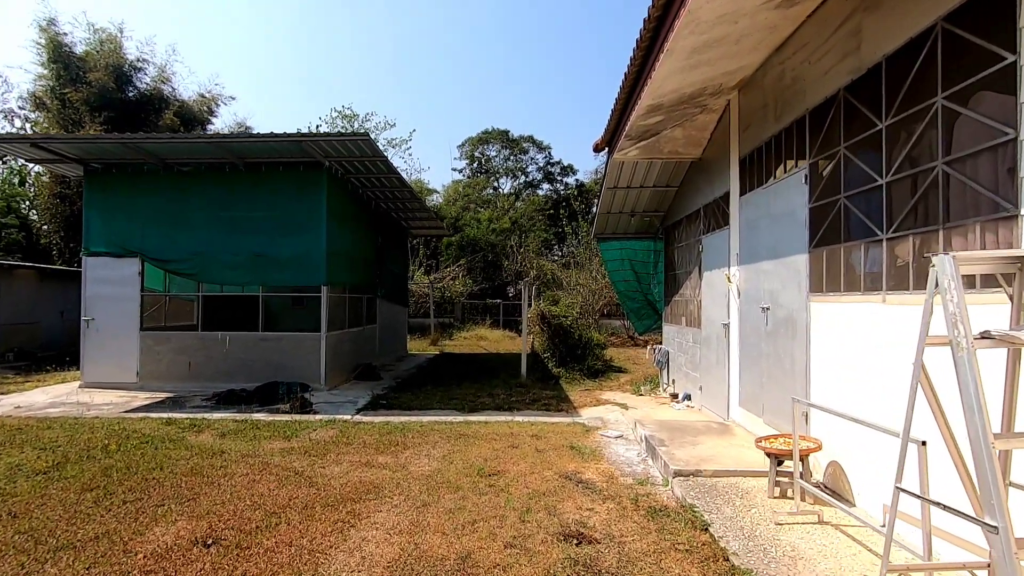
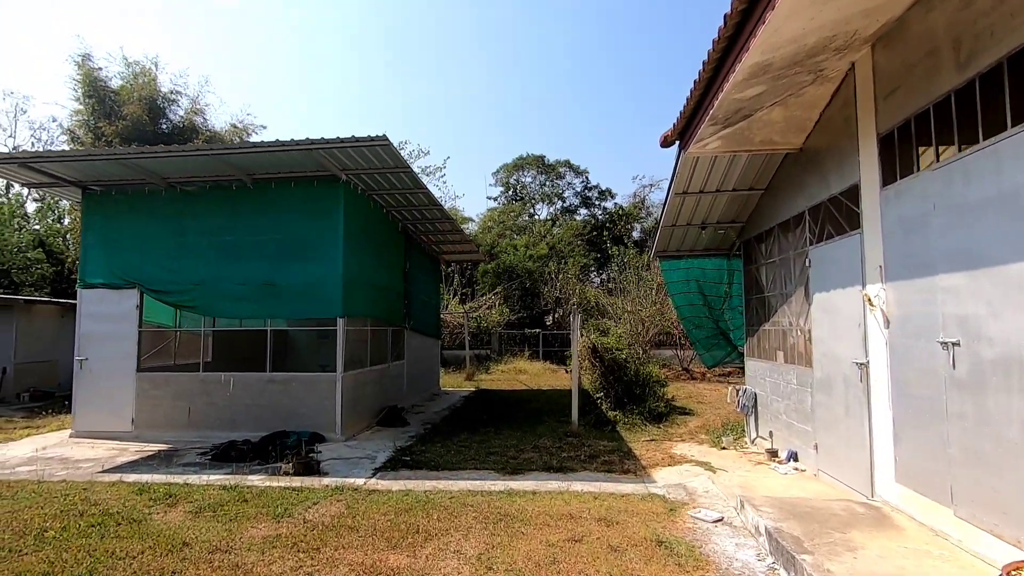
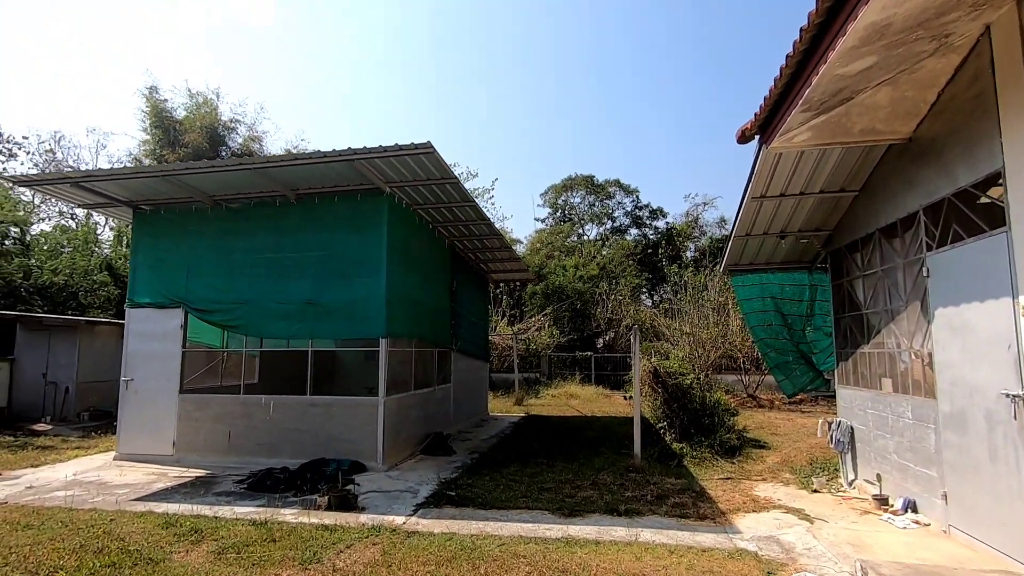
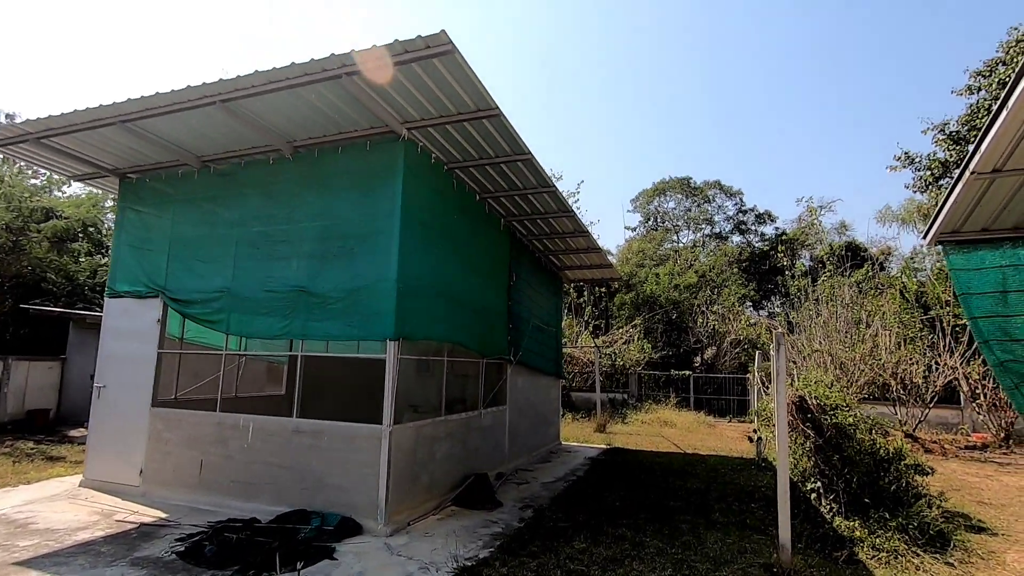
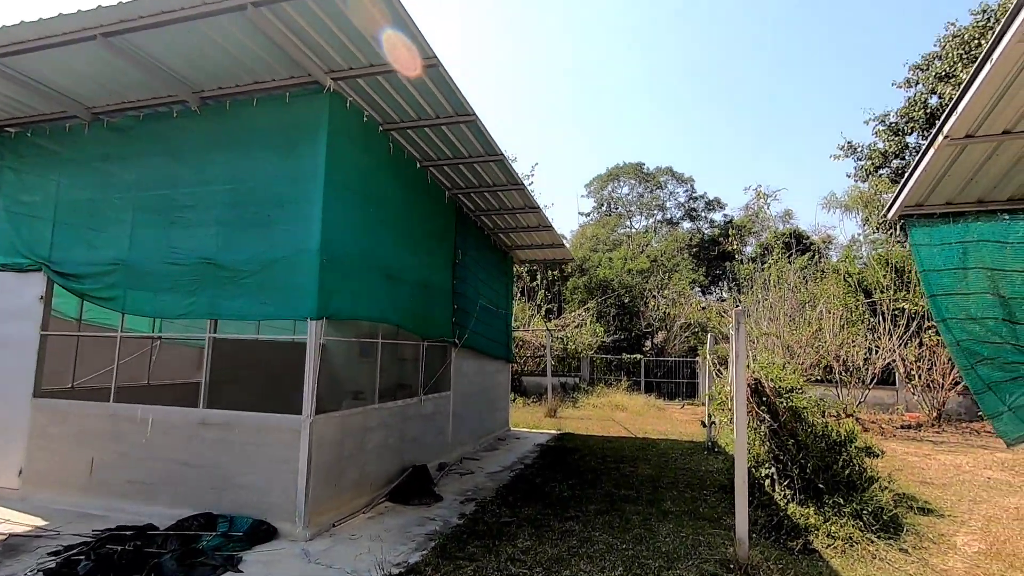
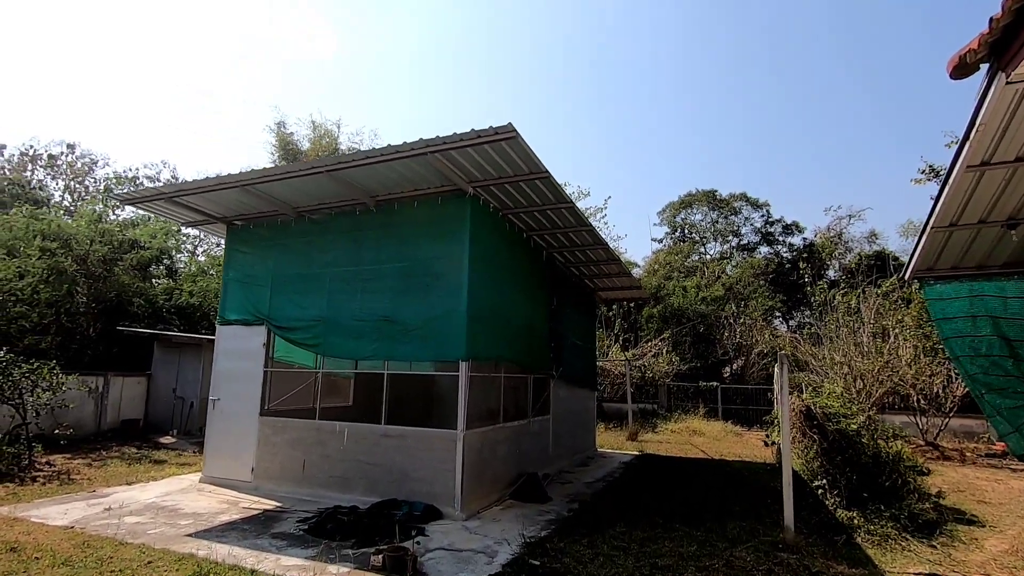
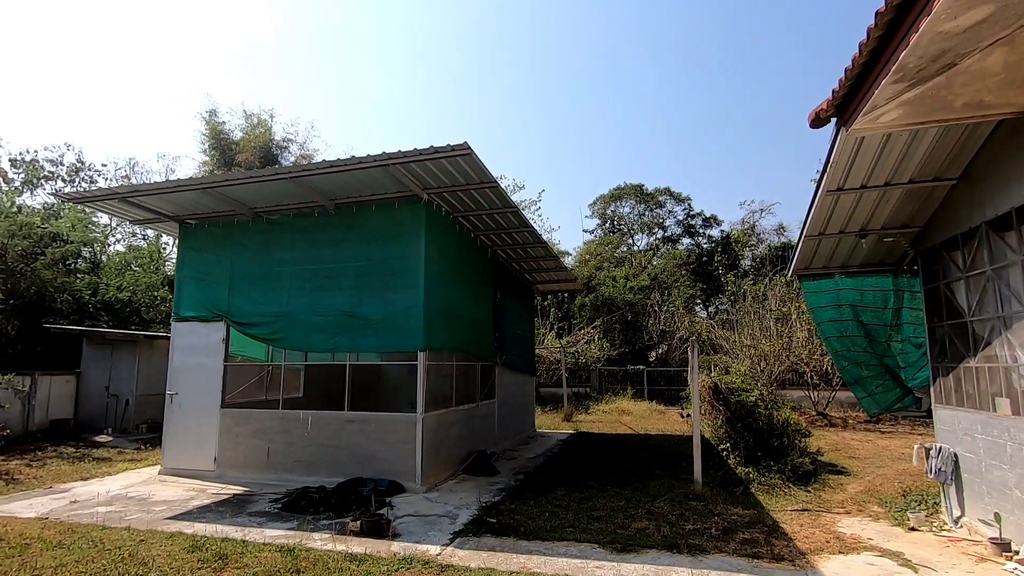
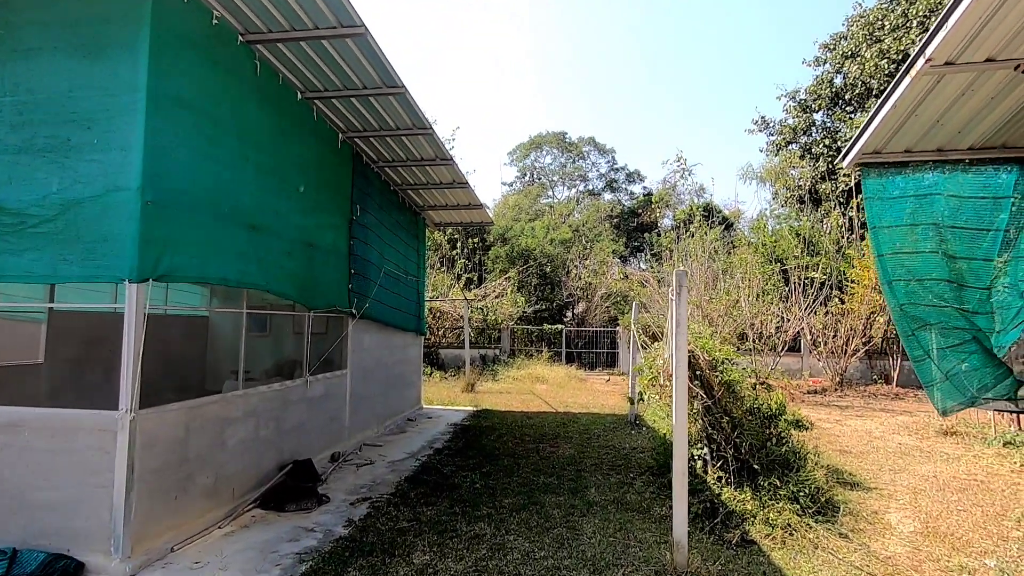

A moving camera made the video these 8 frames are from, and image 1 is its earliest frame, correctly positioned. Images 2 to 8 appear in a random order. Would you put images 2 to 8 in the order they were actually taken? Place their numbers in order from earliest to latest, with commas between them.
2, 3, 7, 6, 4, 5, 8
